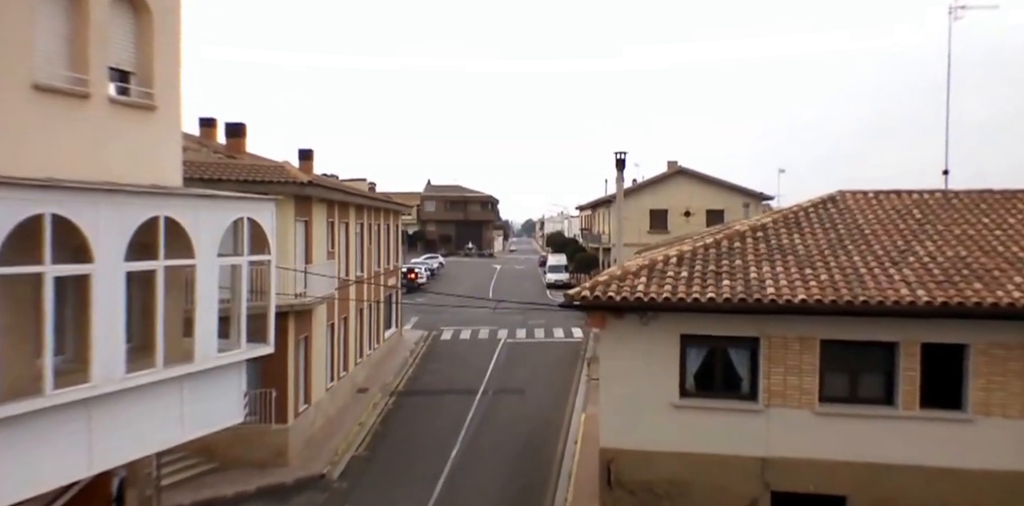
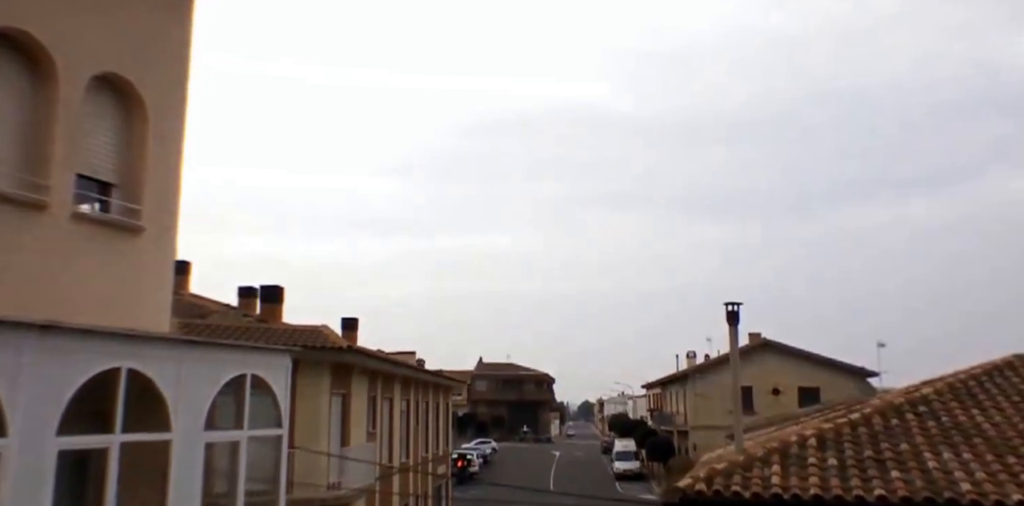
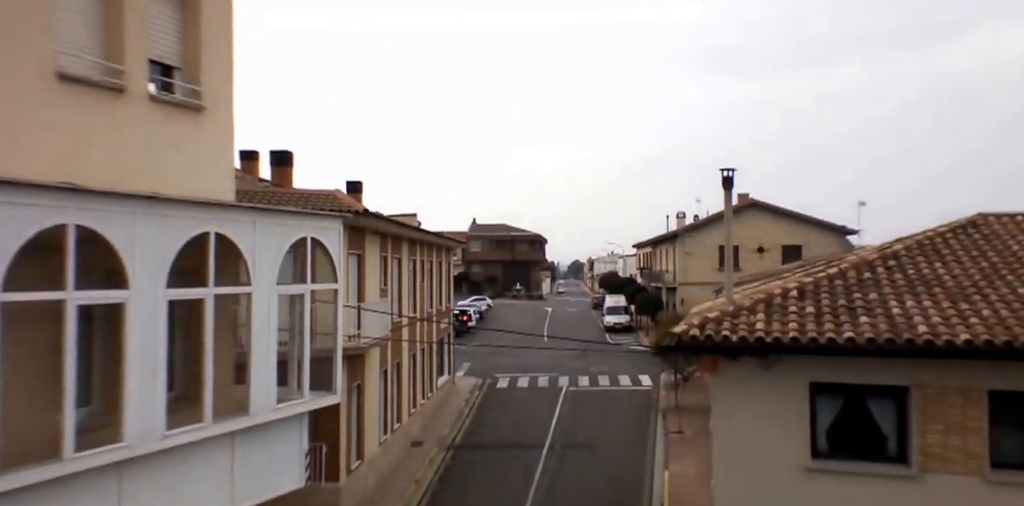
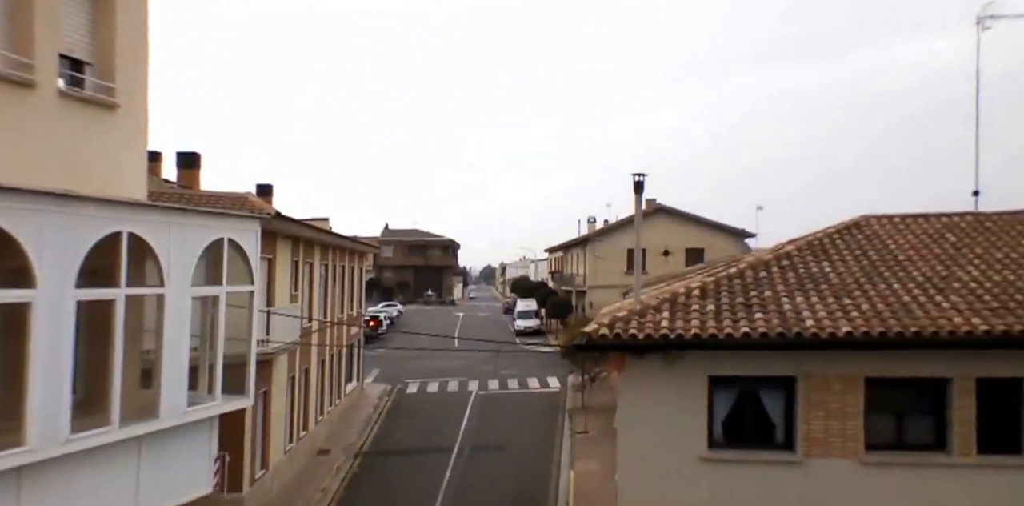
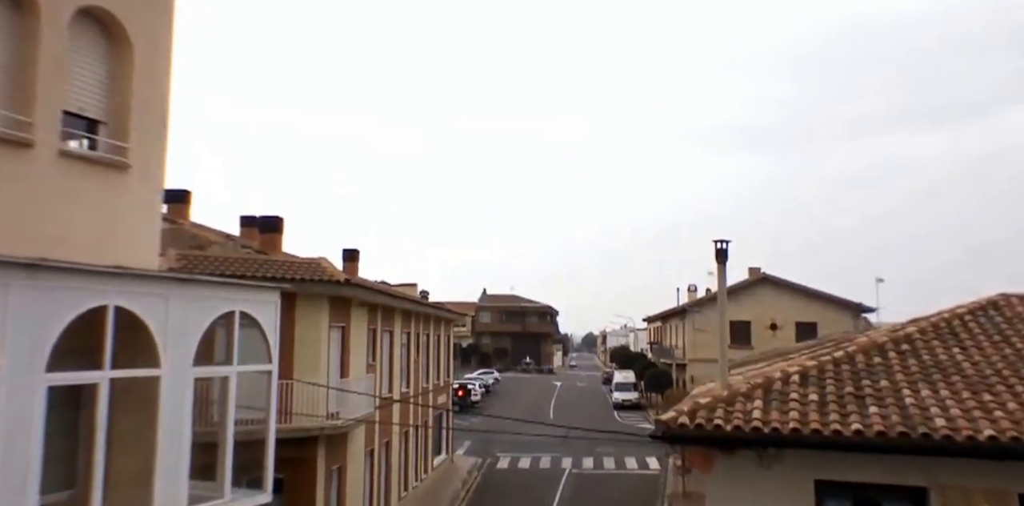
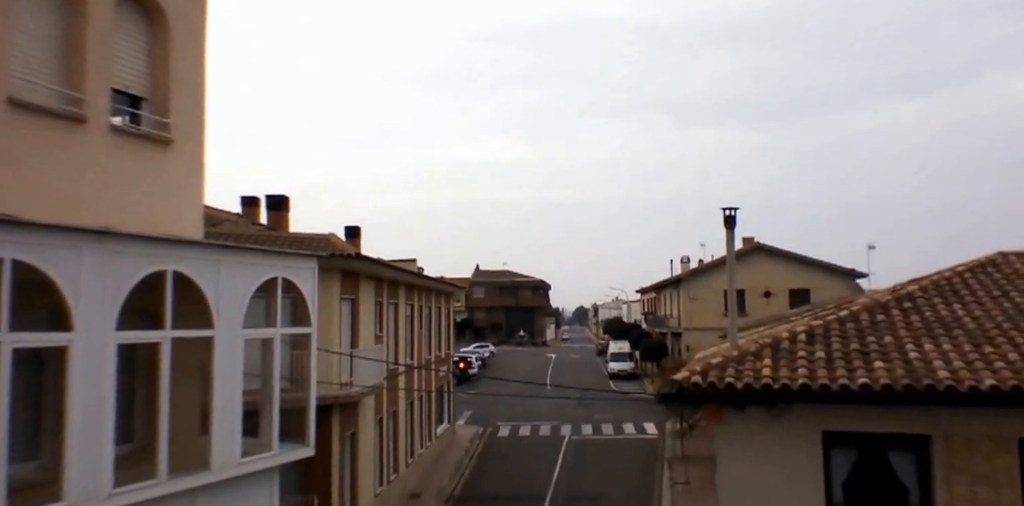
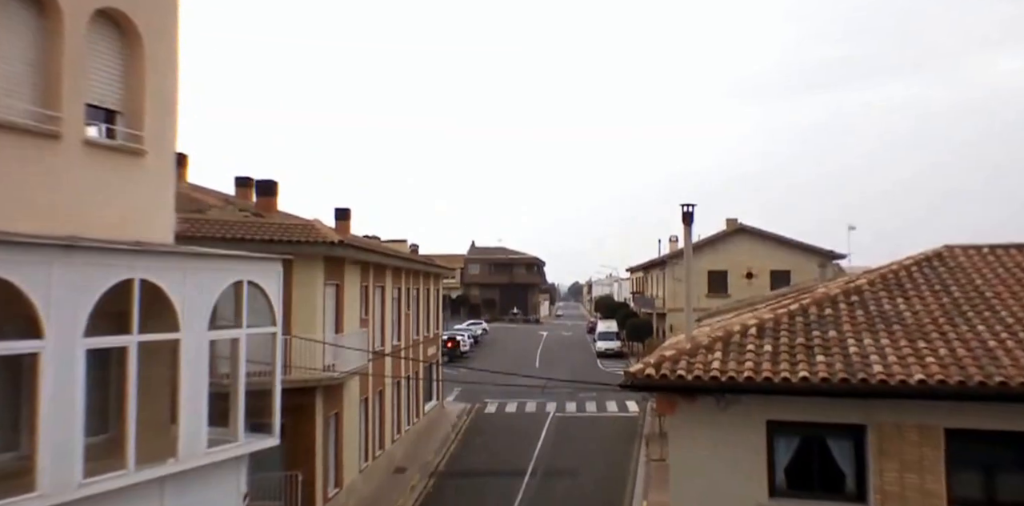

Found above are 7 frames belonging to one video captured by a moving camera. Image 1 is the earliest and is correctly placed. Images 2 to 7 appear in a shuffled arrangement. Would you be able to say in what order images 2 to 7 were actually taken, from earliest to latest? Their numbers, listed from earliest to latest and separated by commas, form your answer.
7, 5, 2, 6, 3, 4
